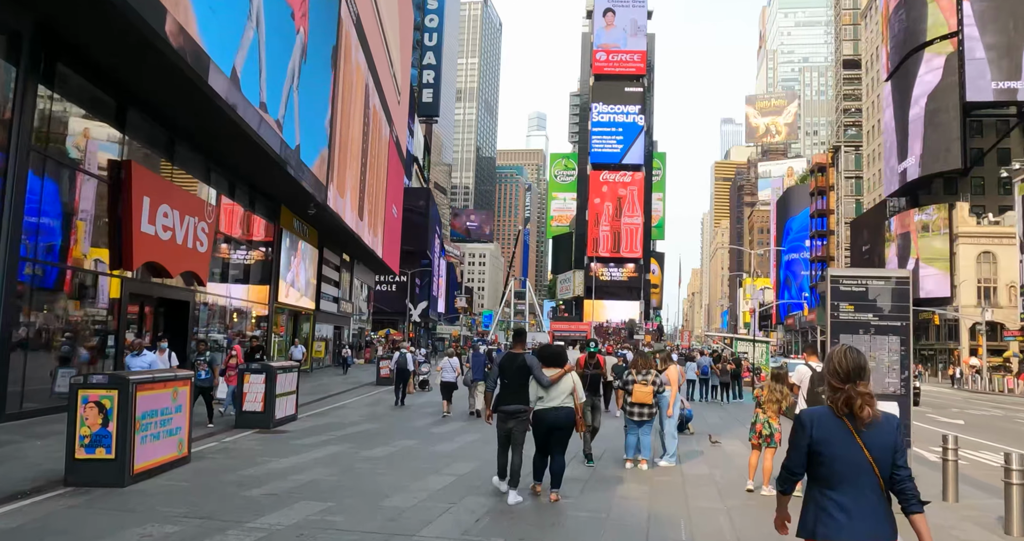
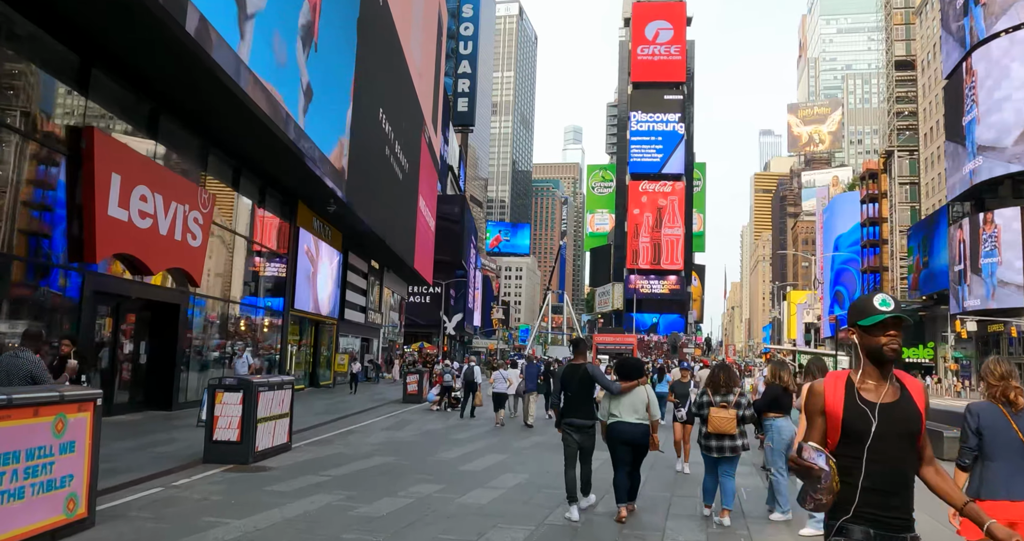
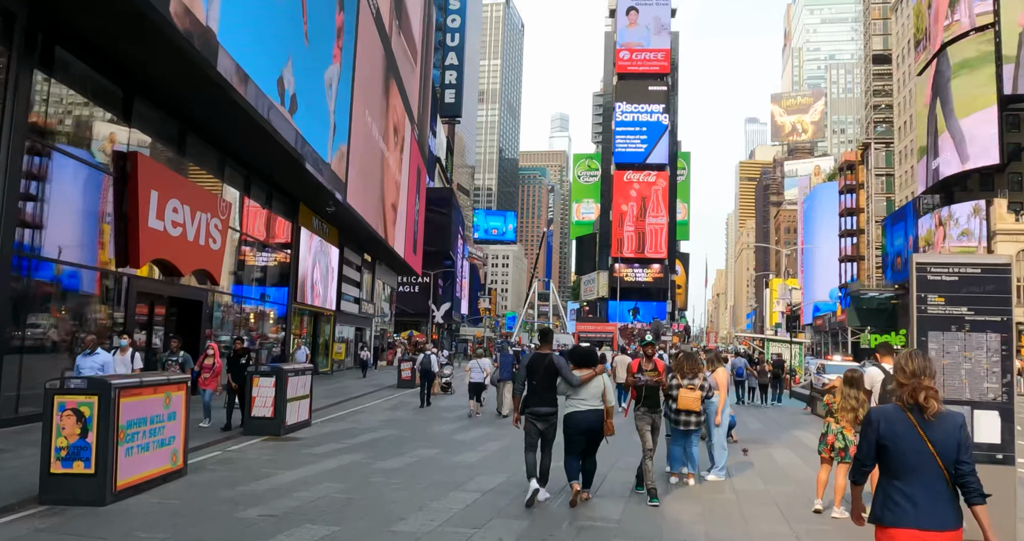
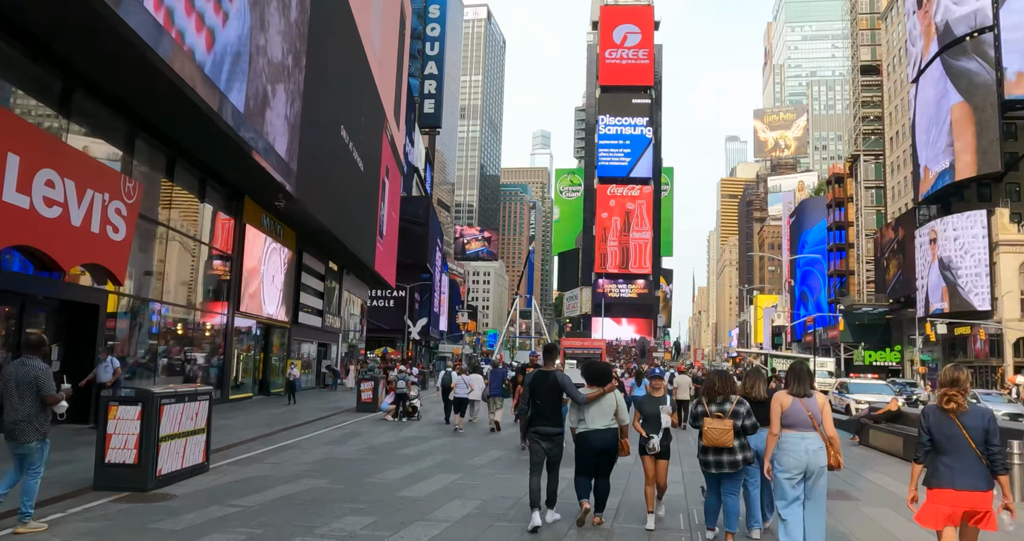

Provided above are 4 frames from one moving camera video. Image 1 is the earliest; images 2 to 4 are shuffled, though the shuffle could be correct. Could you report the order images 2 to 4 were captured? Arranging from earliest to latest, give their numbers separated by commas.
3, 2, 4
